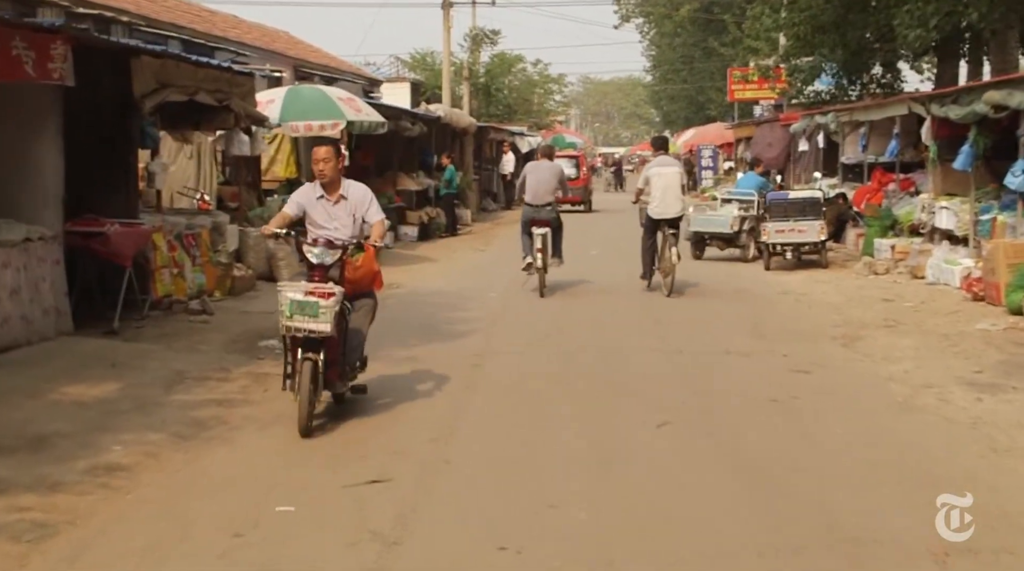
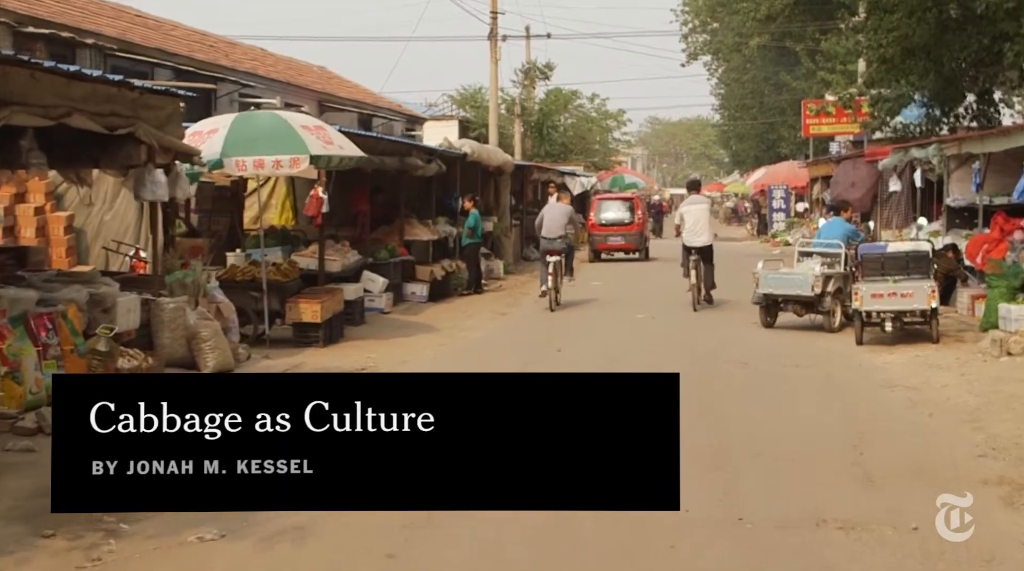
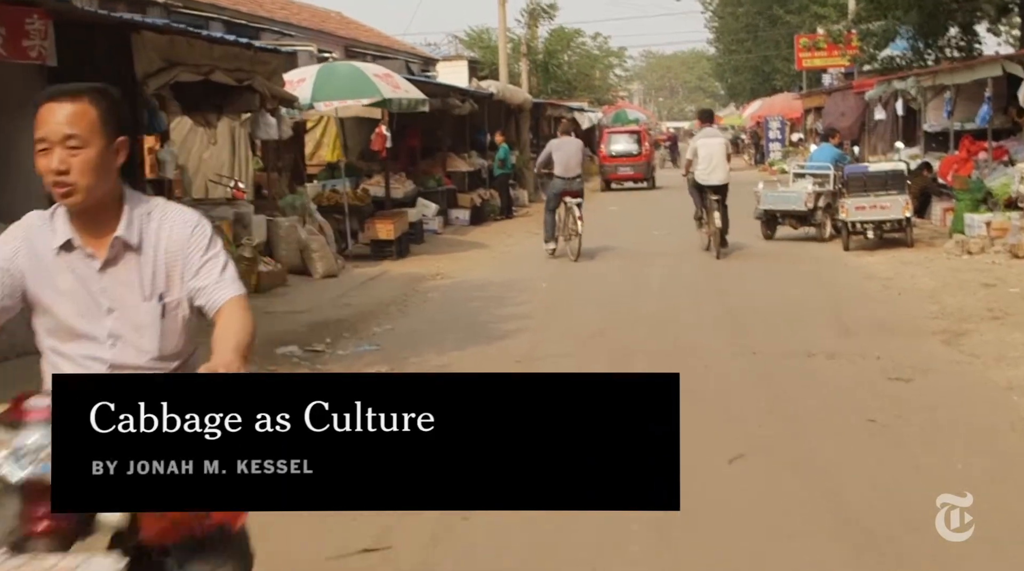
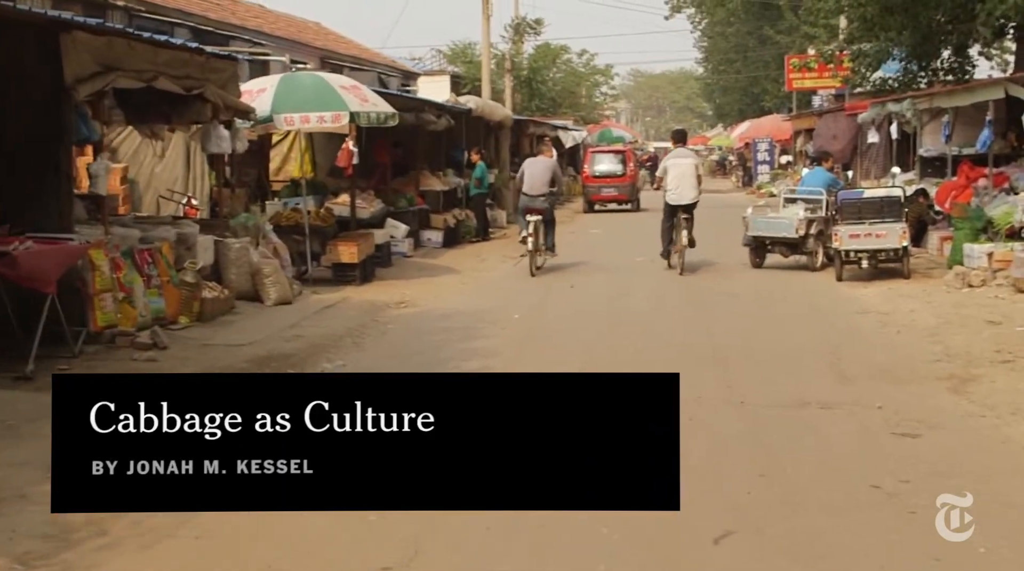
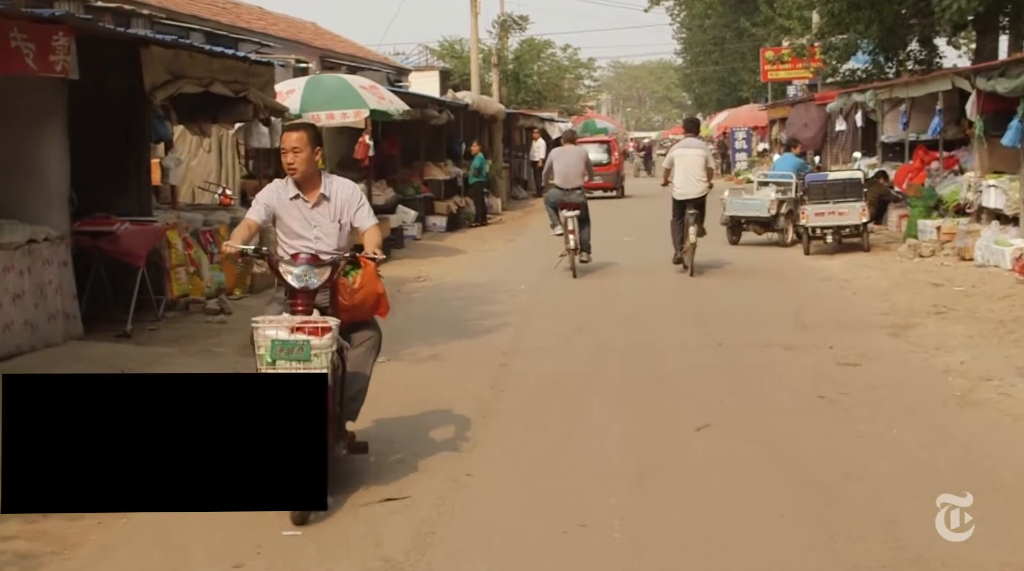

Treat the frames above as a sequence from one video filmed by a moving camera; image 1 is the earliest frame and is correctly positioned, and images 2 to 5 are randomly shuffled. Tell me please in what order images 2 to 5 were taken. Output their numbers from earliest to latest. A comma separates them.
5, 3, 4, 2
